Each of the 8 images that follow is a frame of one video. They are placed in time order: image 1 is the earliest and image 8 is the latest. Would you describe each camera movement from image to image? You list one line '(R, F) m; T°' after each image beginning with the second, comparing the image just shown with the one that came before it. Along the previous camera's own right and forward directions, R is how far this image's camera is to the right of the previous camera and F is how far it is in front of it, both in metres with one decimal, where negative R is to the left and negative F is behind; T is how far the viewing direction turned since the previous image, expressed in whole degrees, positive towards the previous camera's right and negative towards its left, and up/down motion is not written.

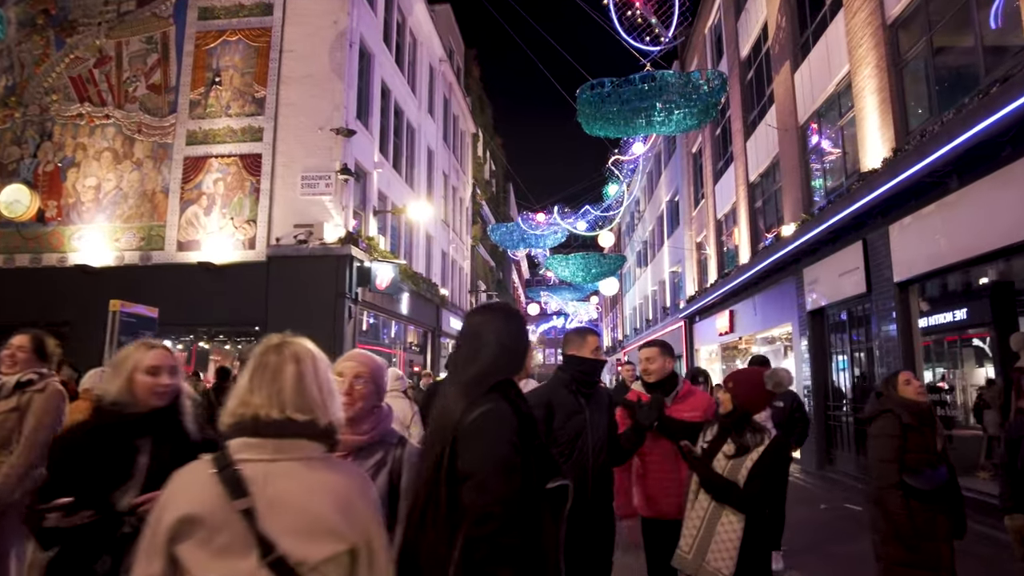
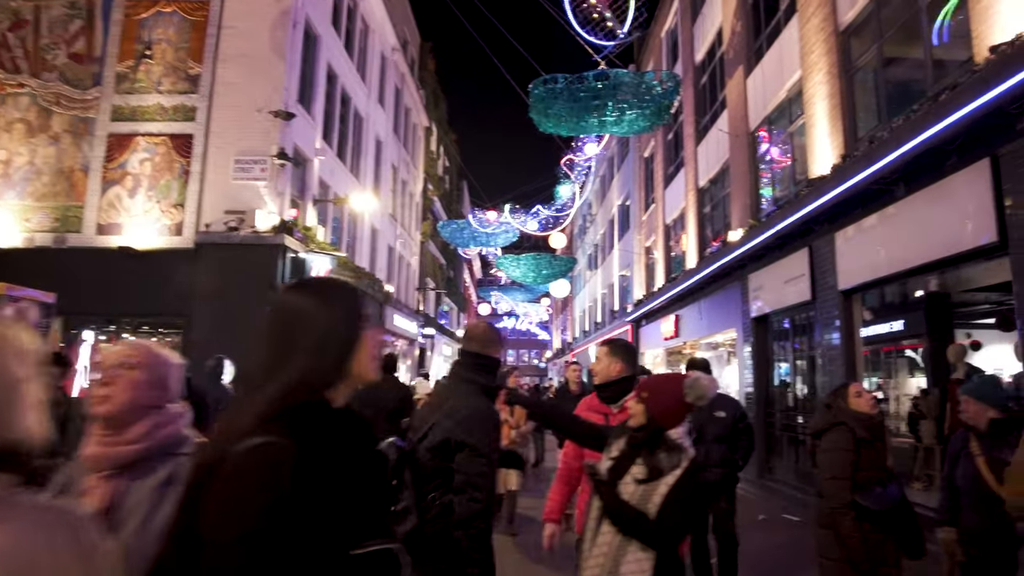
(+0.2, +0.4) m; +4°
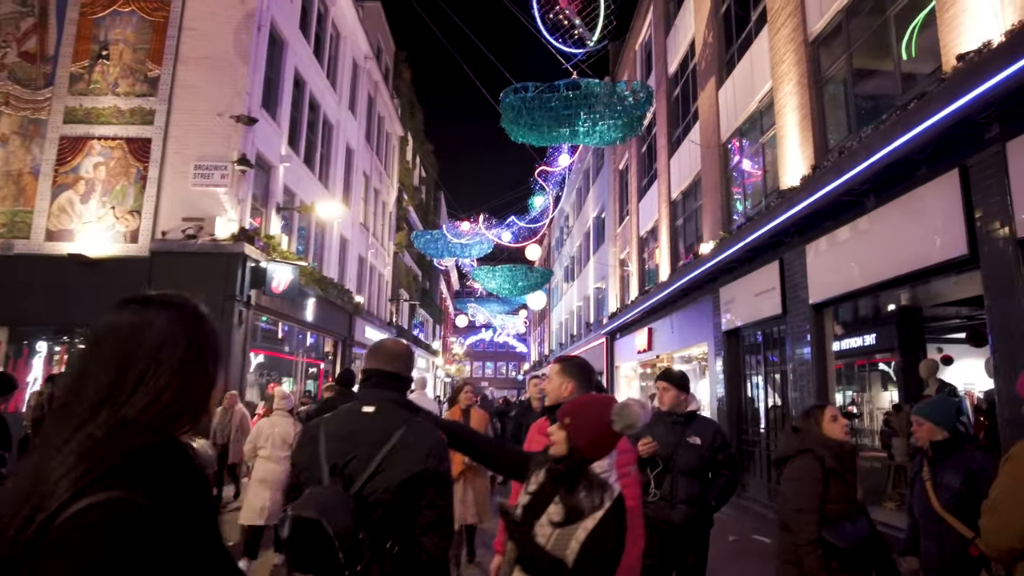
(+0.2, +0.3) m; +2°
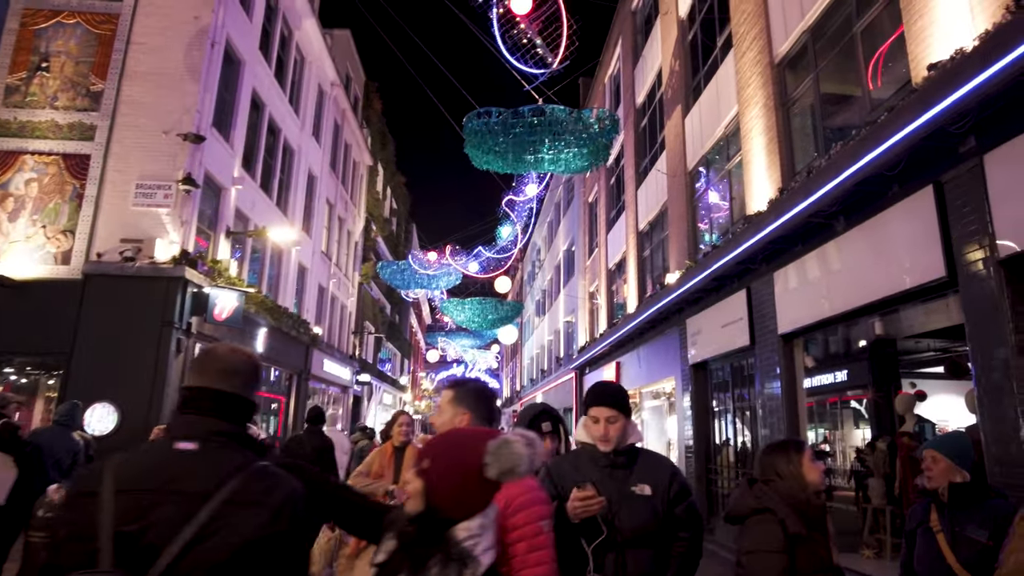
(+0.3, +0.6) m; +2°
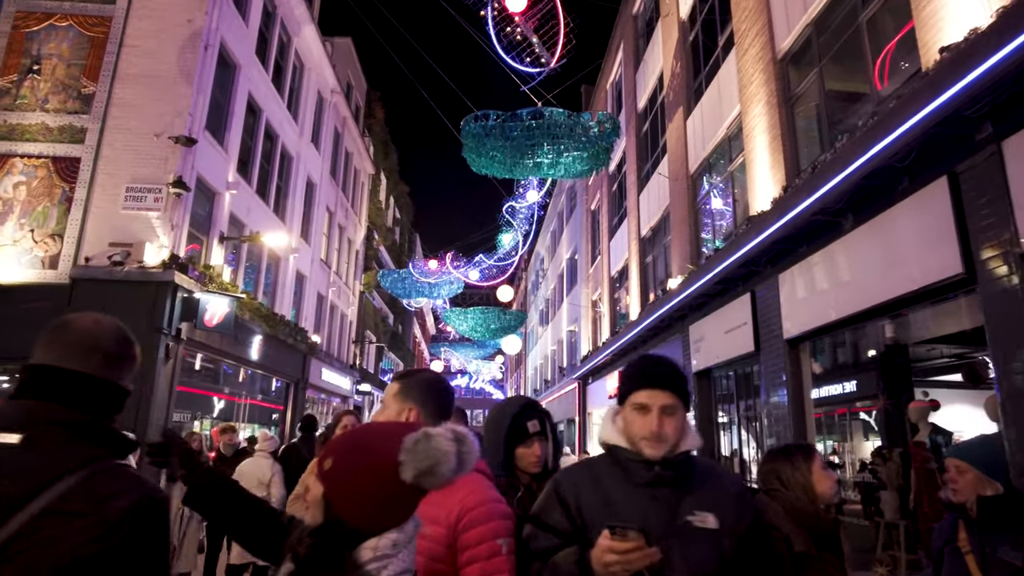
(+0.2, +0.3) m; -1°
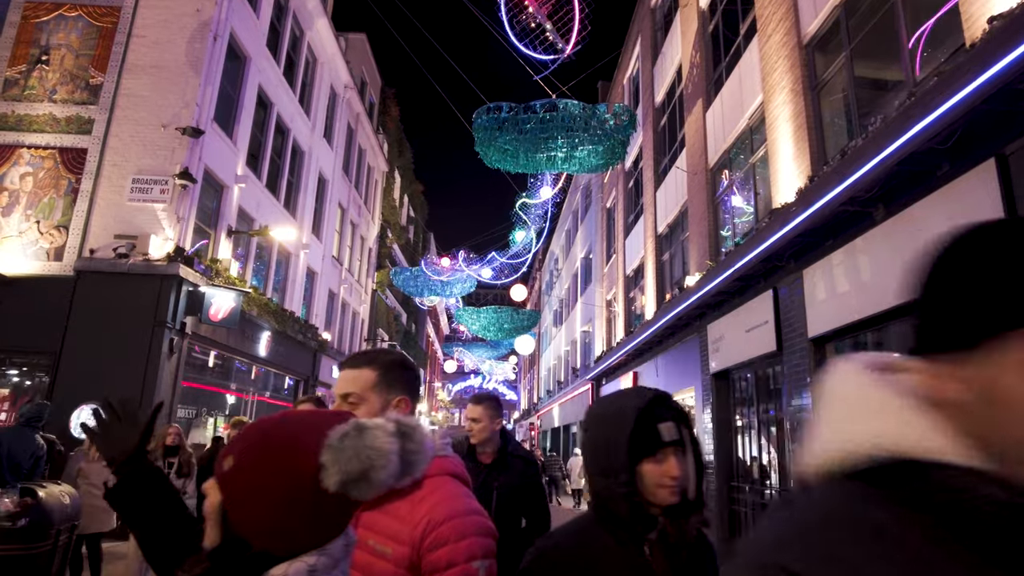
(+0.1, +0.3) m; -1°
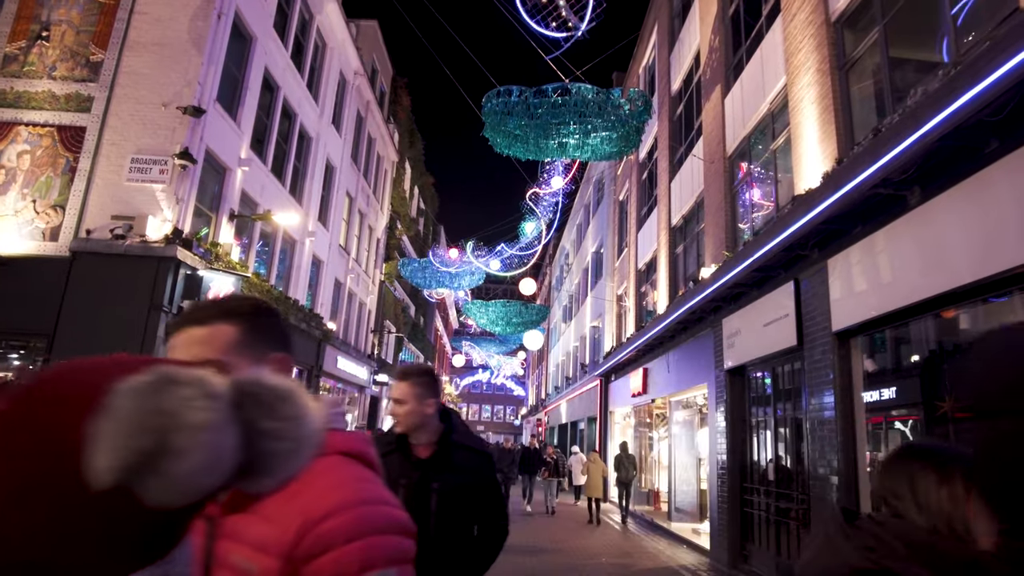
(+0.1, +0.4) m; -1°
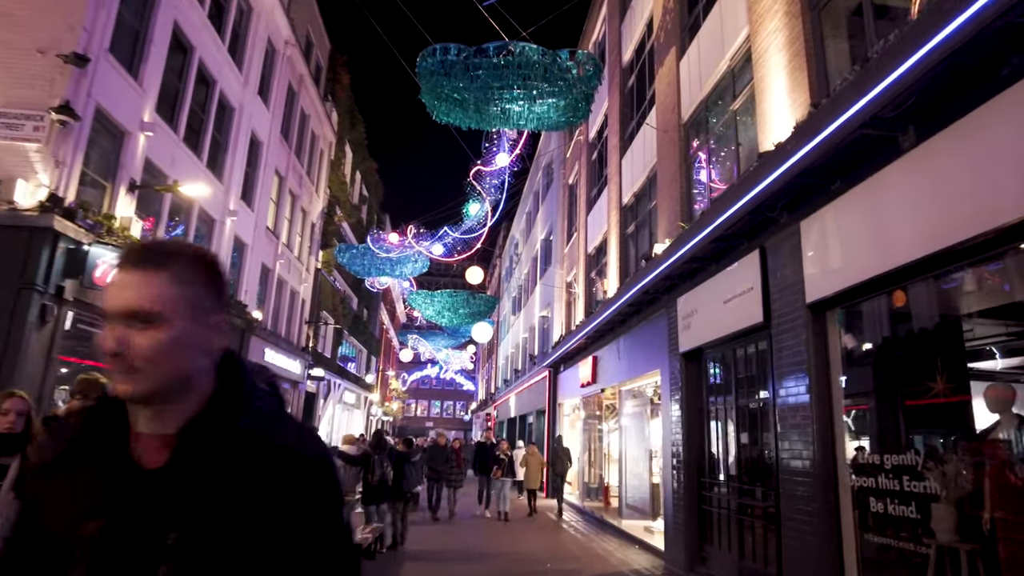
(+0.2, +1.1) m; +4°
